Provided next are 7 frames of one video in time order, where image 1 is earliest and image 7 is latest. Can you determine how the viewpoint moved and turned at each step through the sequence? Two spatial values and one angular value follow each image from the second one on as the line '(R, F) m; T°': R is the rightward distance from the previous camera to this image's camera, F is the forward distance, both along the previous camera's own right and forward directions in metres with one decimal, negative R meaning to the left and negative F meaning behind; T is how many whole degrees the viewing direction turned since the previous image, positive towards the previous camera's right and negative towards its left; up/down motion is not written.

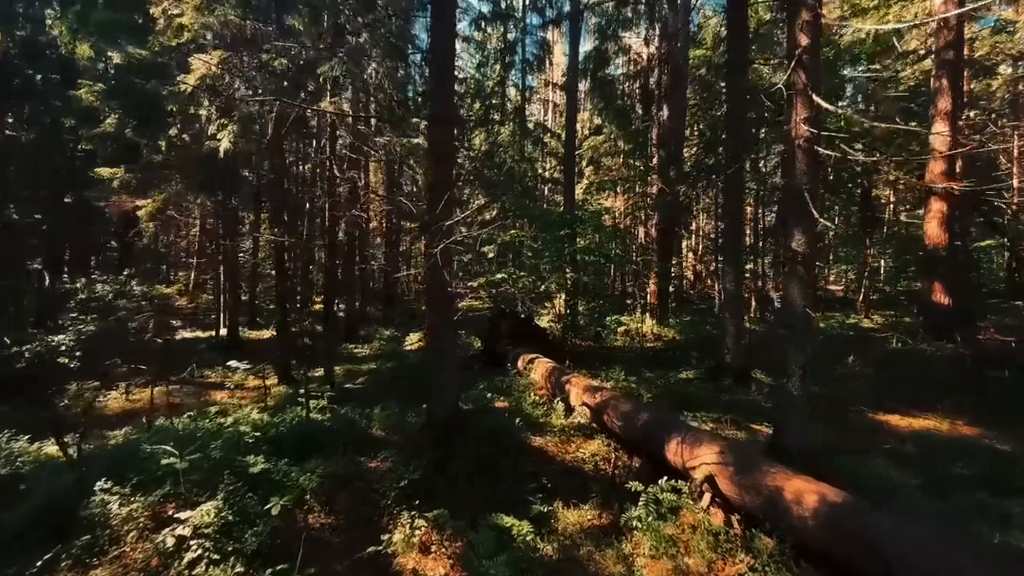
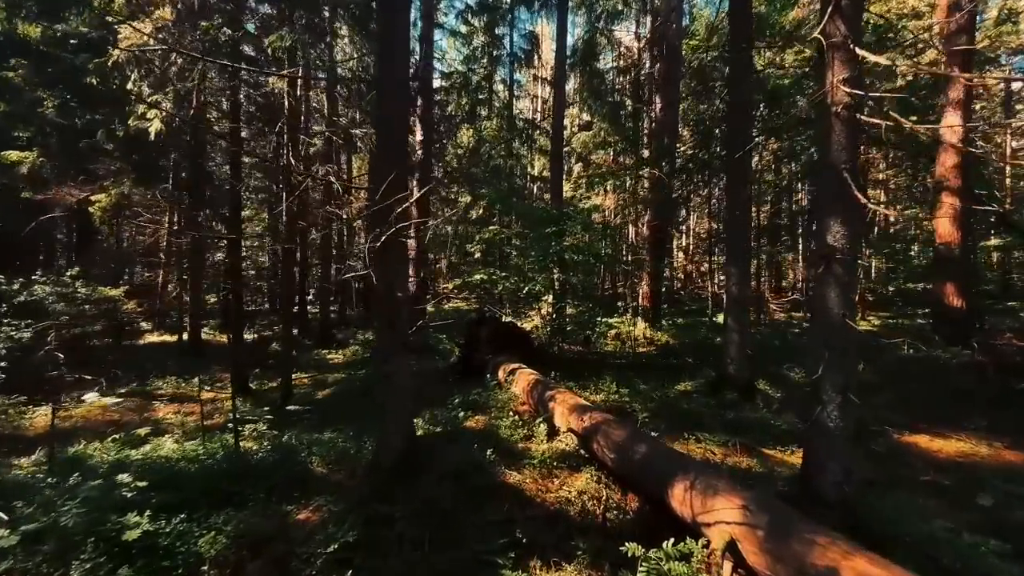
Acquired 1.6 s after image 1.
(+0.2, +1.1) m; +1°
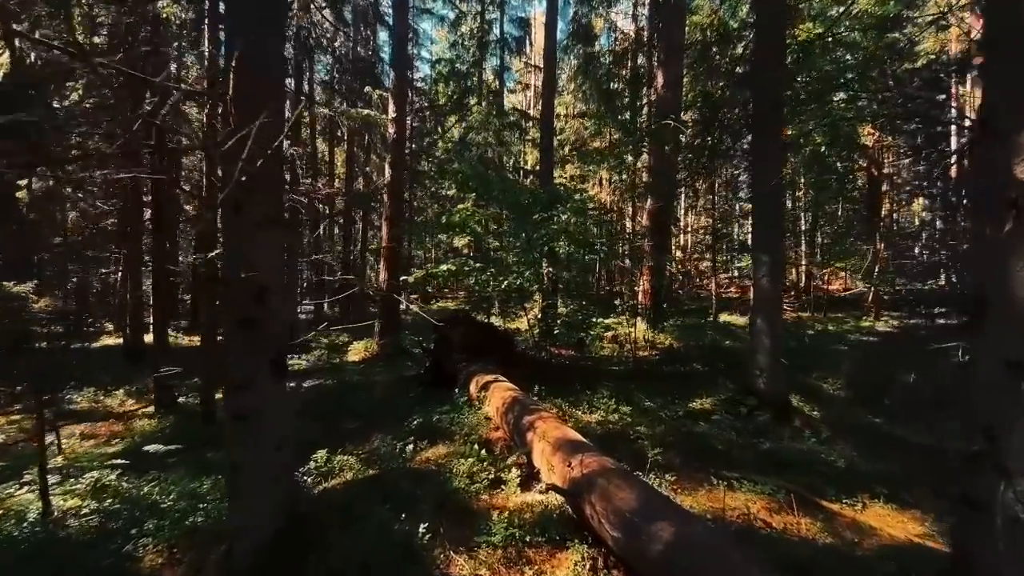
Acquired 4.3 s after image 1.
(+0.4, +1.8) m; +1°
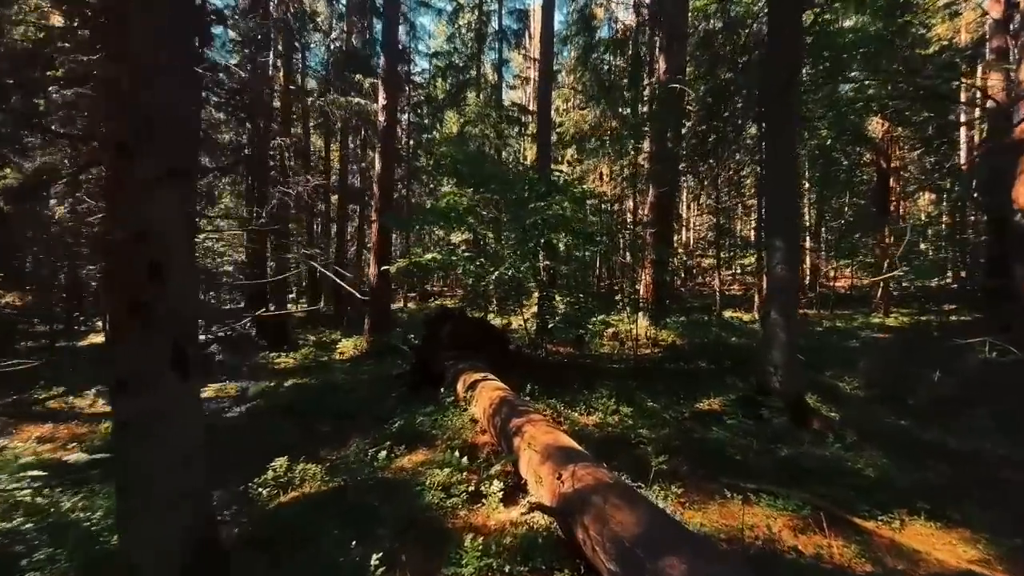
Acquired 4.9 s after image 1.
(+0.2, +0.6) m; 0°
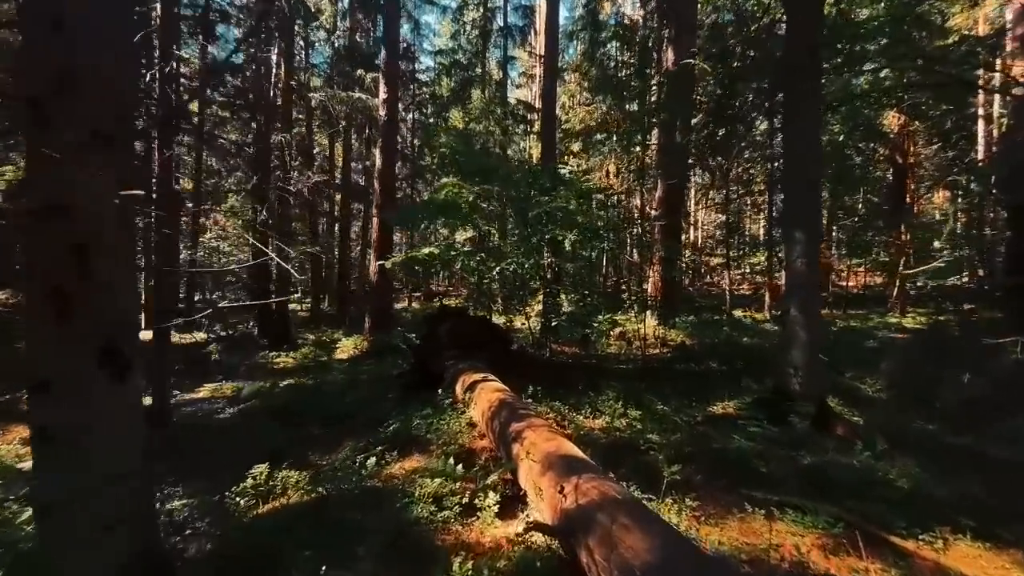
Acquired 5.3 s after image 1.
(+0.1, +0.4) m; -1°
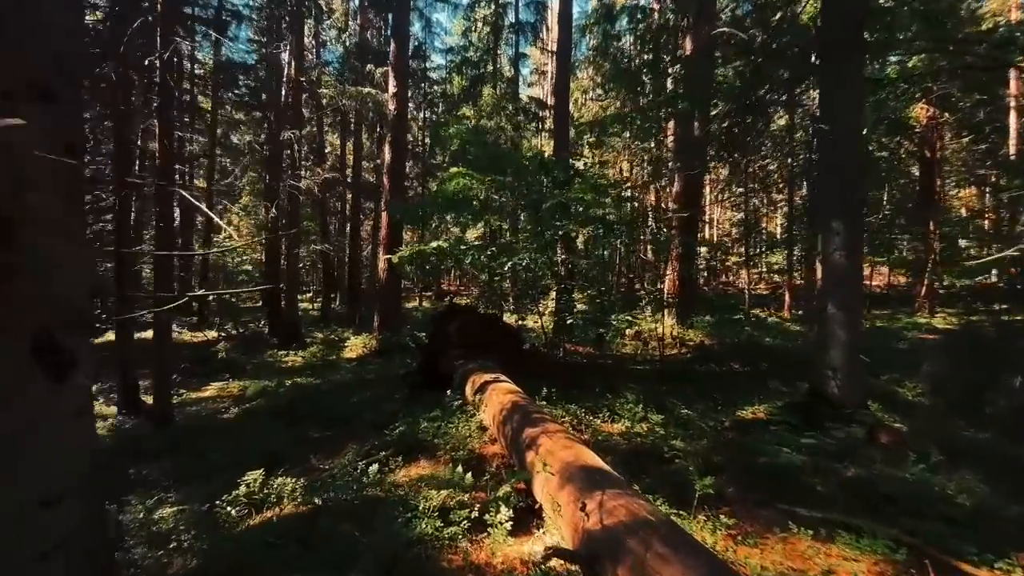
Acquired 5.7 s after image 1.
(0.0, +0.4) m; -1°
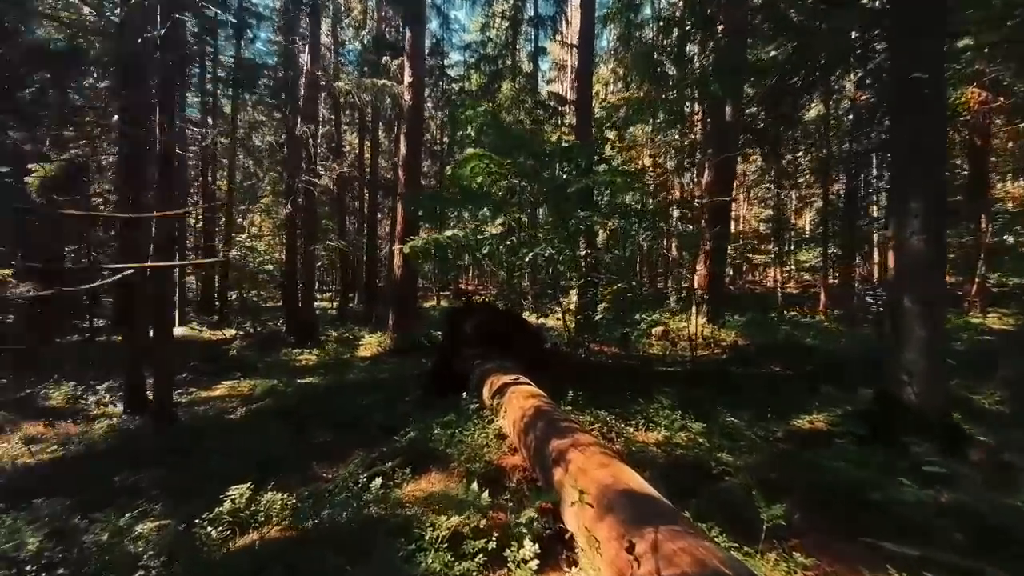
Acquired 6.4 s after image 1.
(0.0, +0.6) m; -2°
